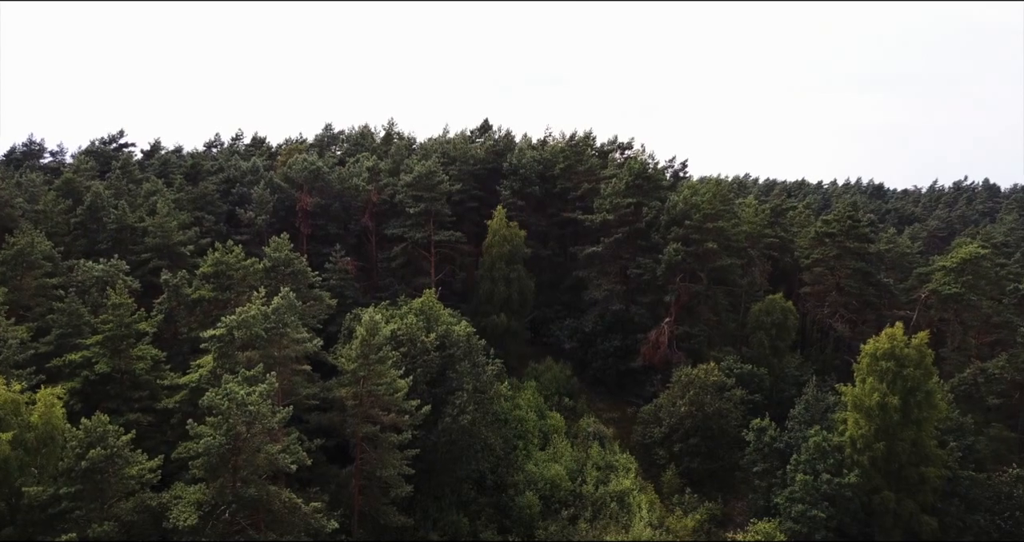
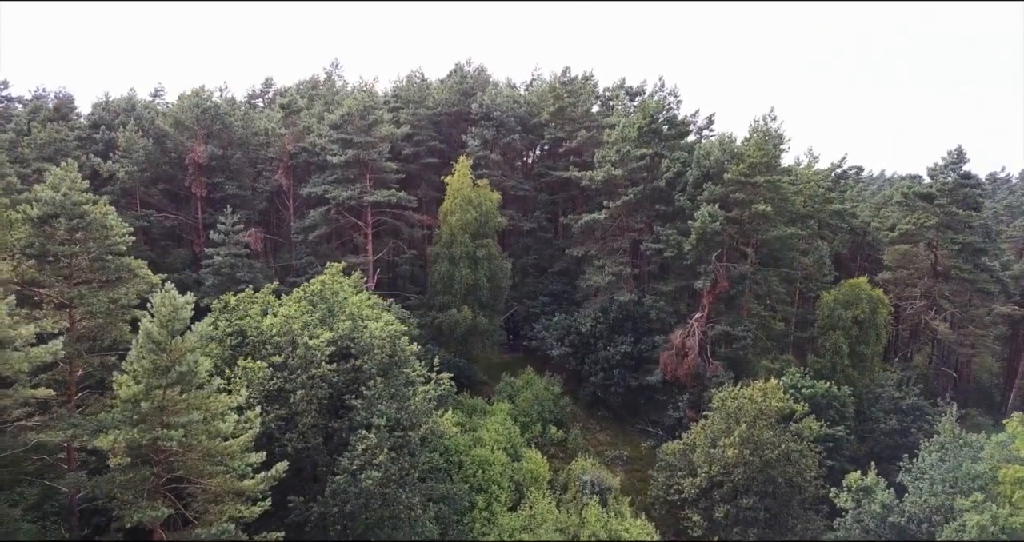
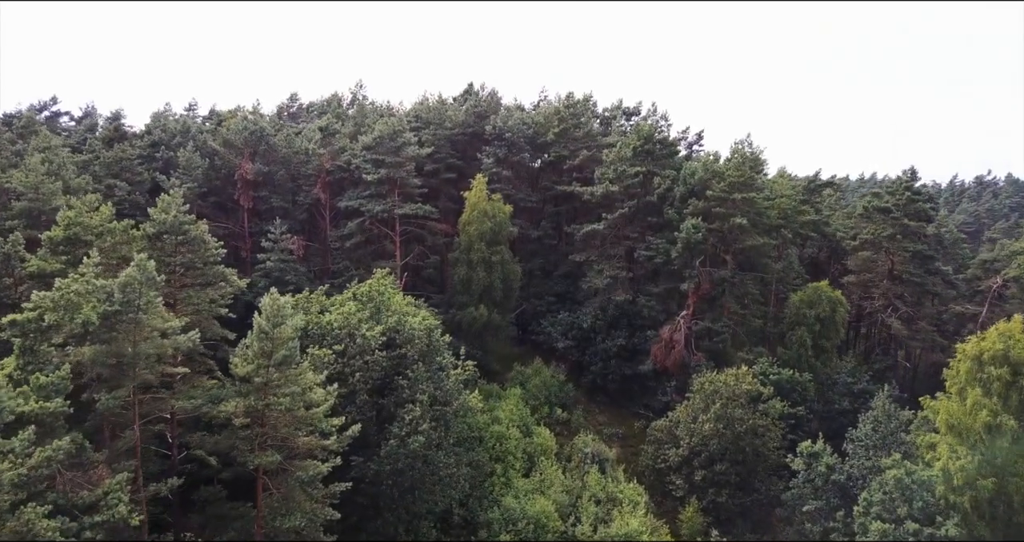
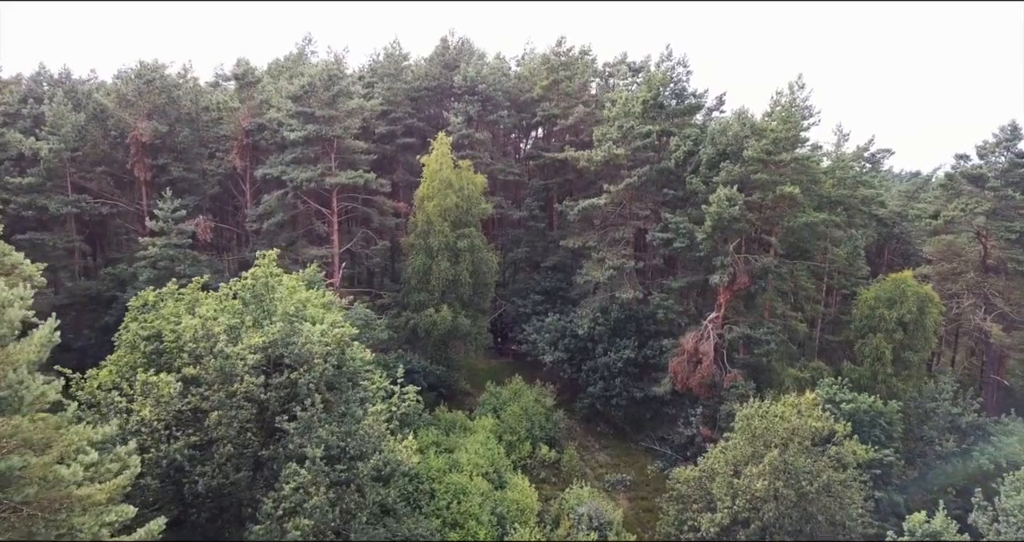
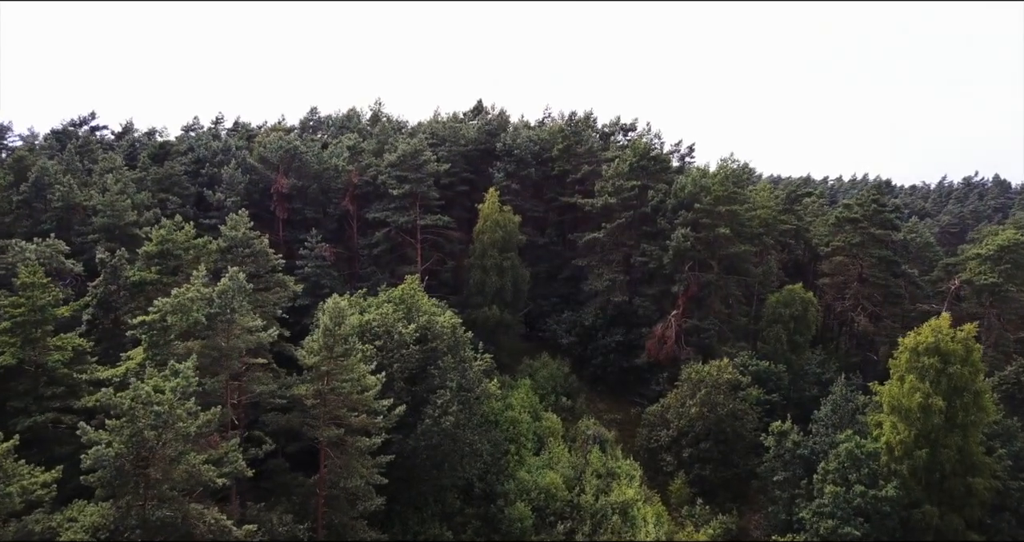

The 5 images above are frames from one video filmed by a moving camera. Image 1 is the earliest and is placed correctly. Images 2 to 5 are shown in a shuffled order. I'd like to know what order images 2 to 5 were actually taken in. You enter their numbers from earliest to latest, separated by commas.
5, 3, 2, 4
